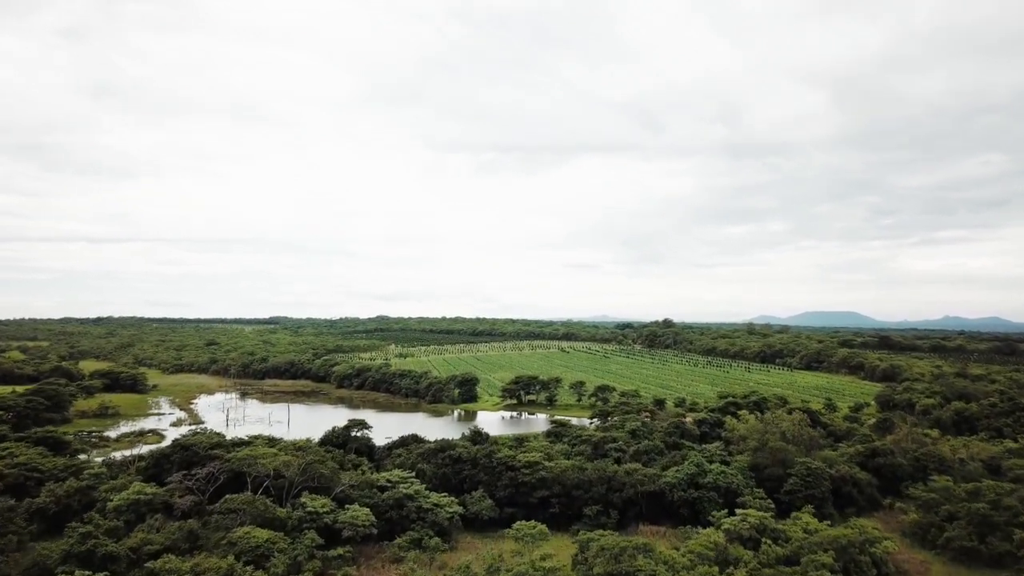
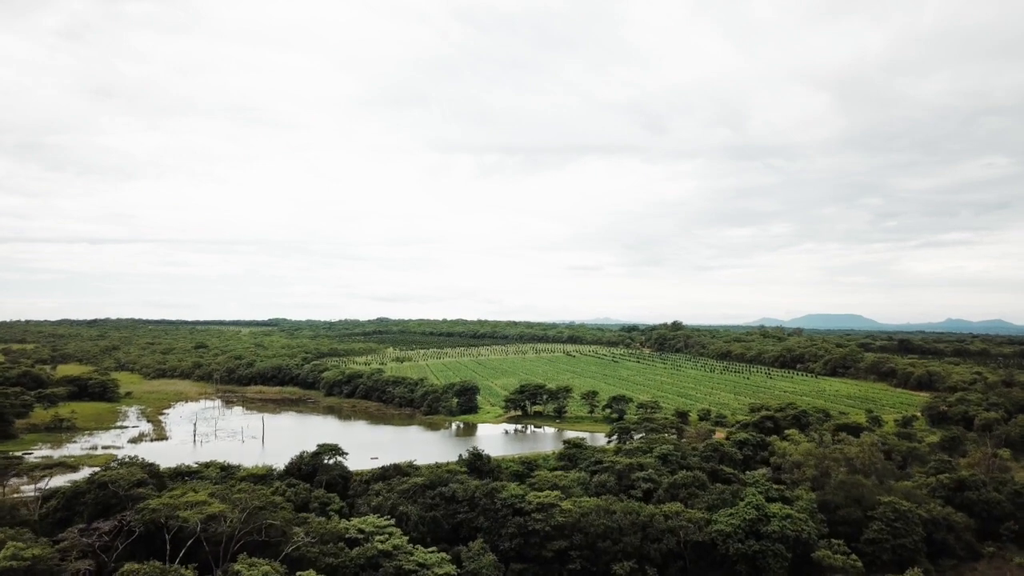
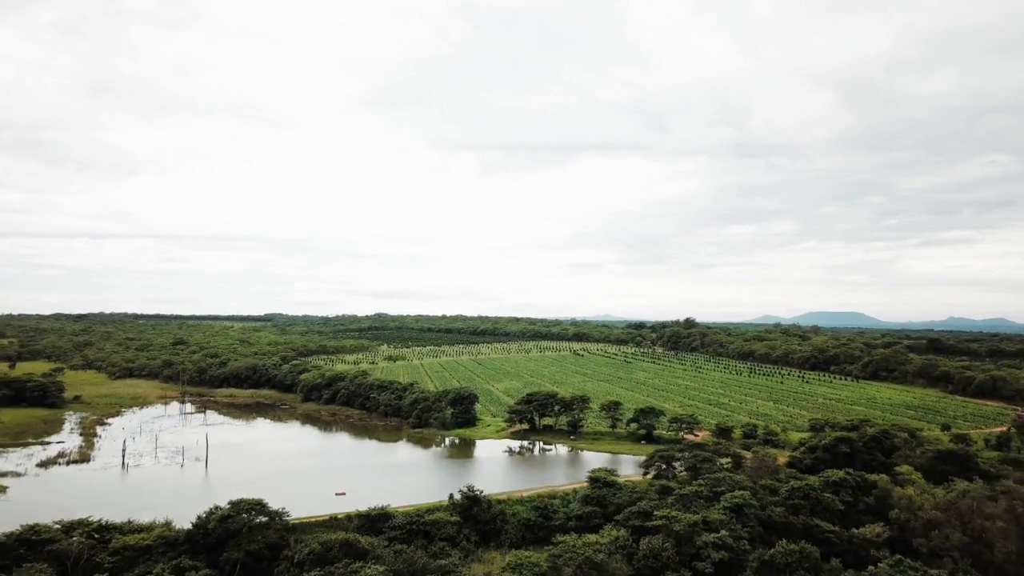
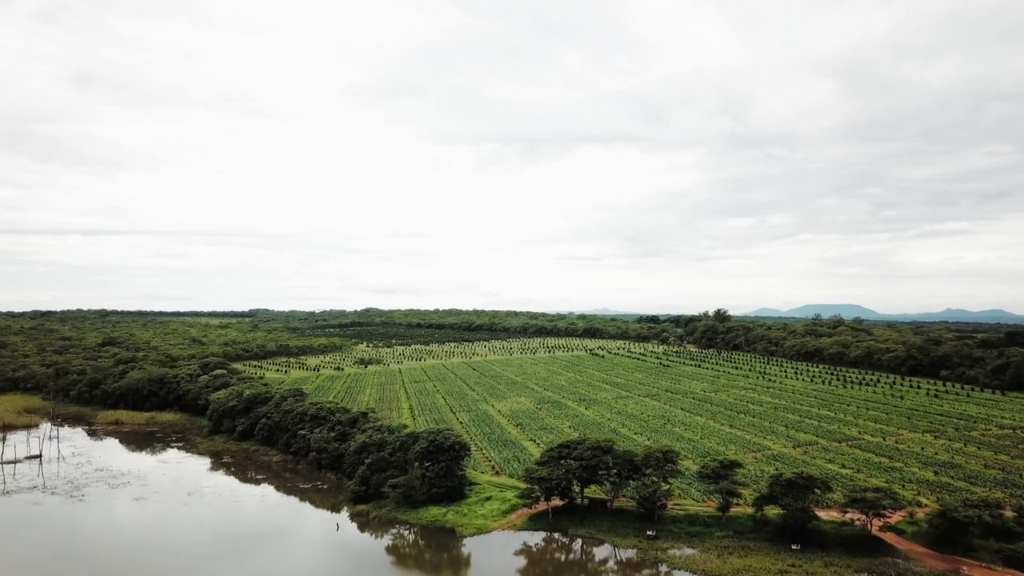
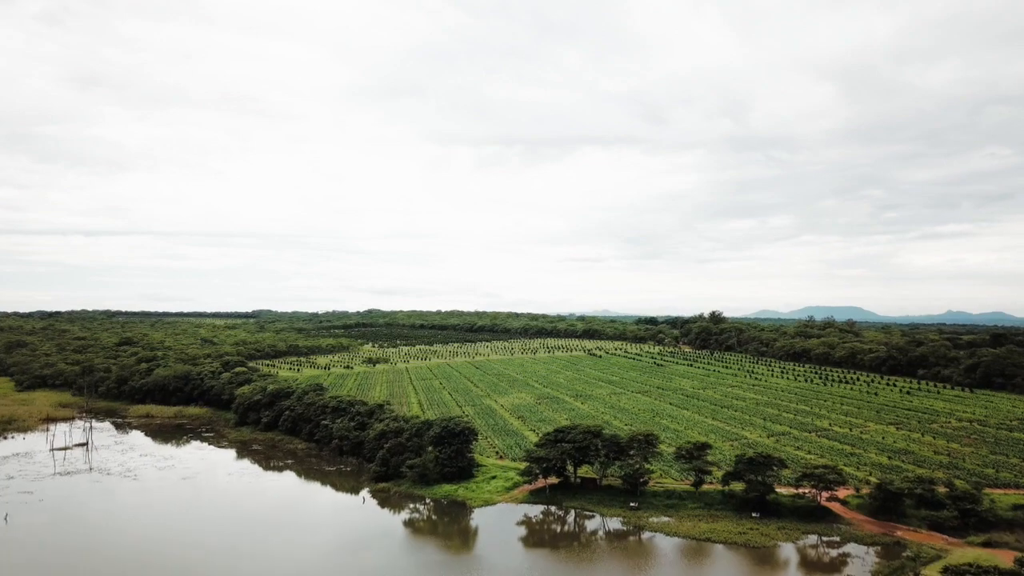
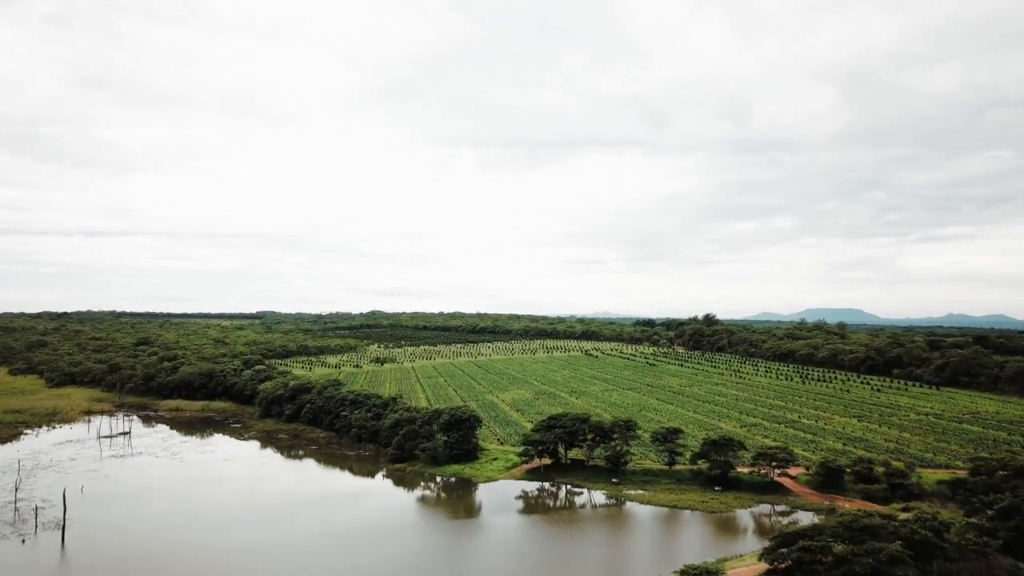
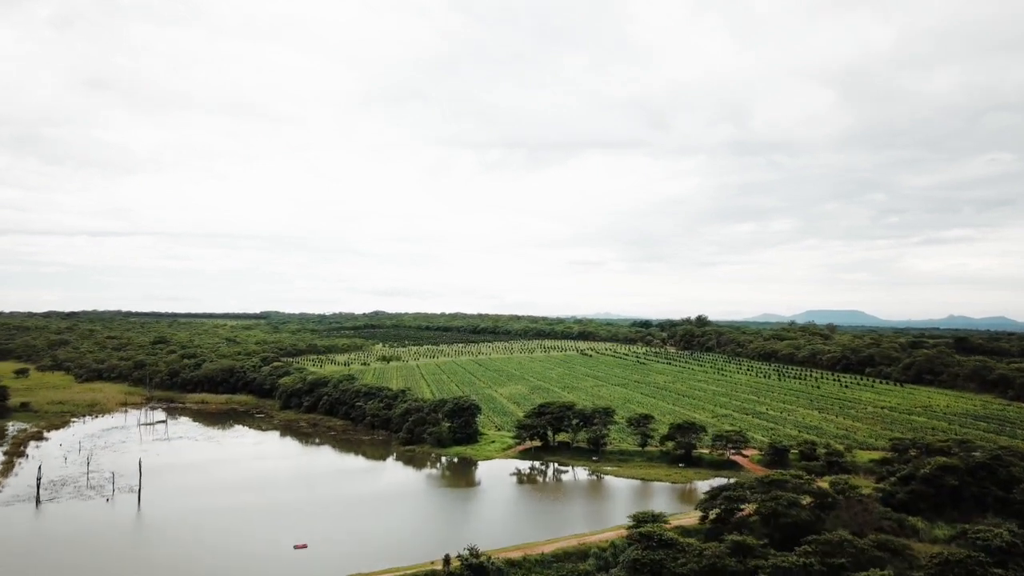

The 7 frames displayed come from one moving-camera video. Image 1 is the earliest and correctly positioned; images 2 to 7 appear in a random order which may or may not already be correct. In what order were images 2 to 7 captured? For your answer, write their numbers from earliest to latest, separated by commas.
2, 3, 7, 6, 5, 4
